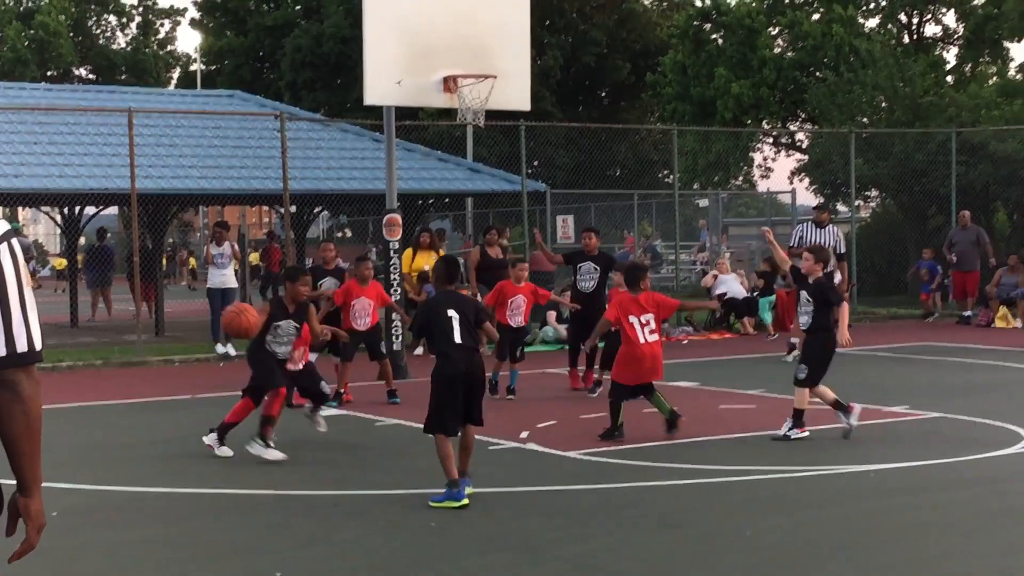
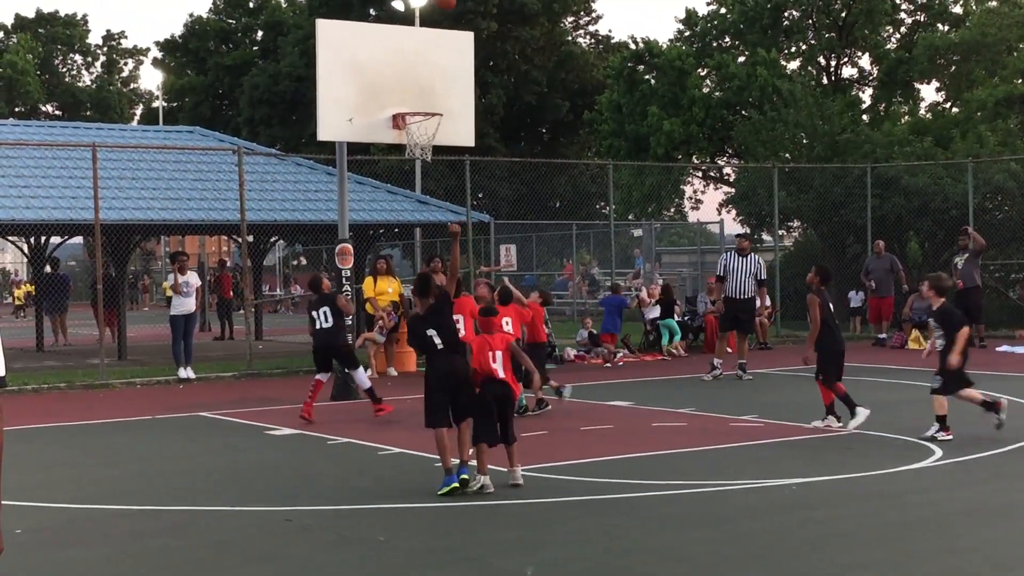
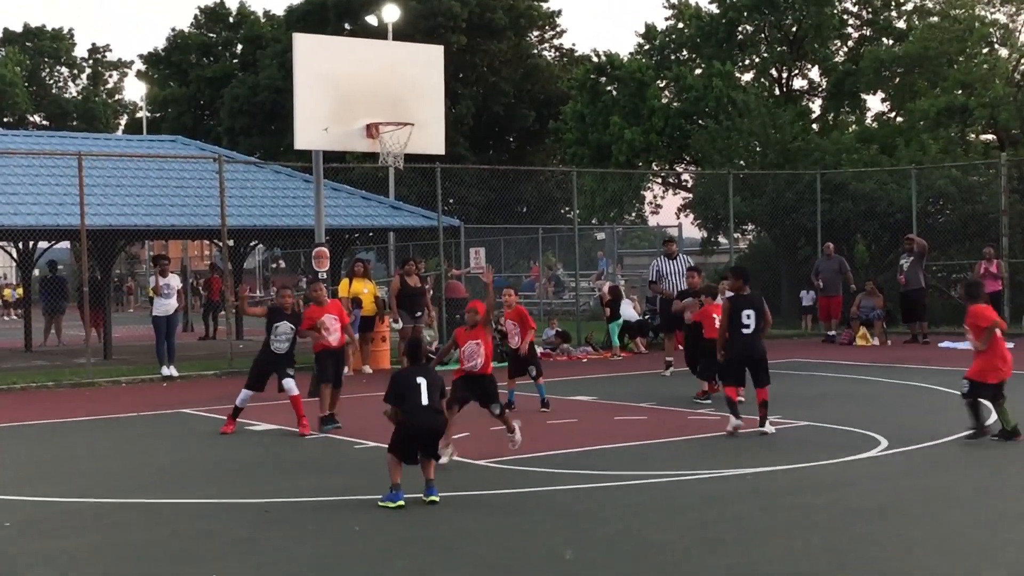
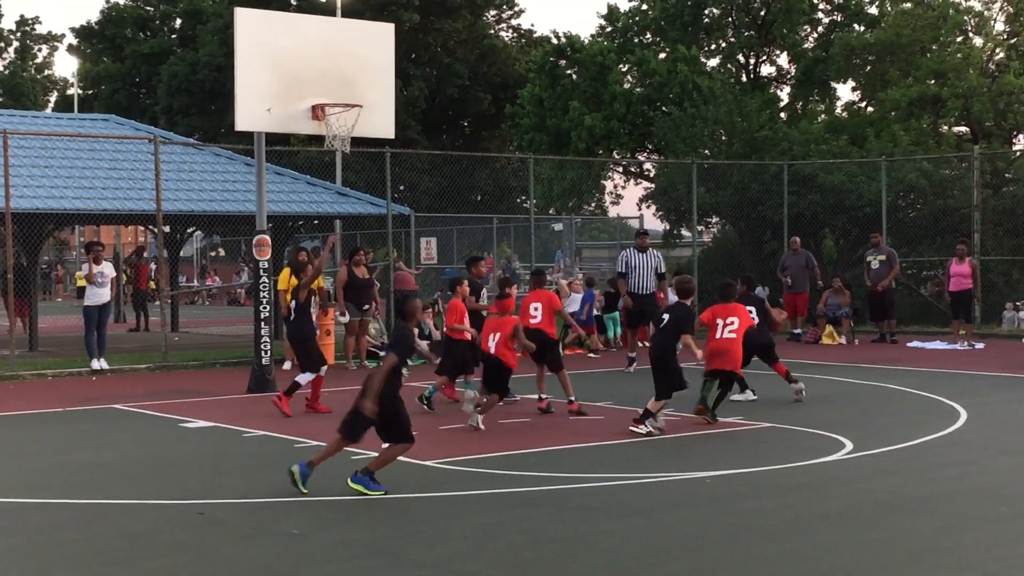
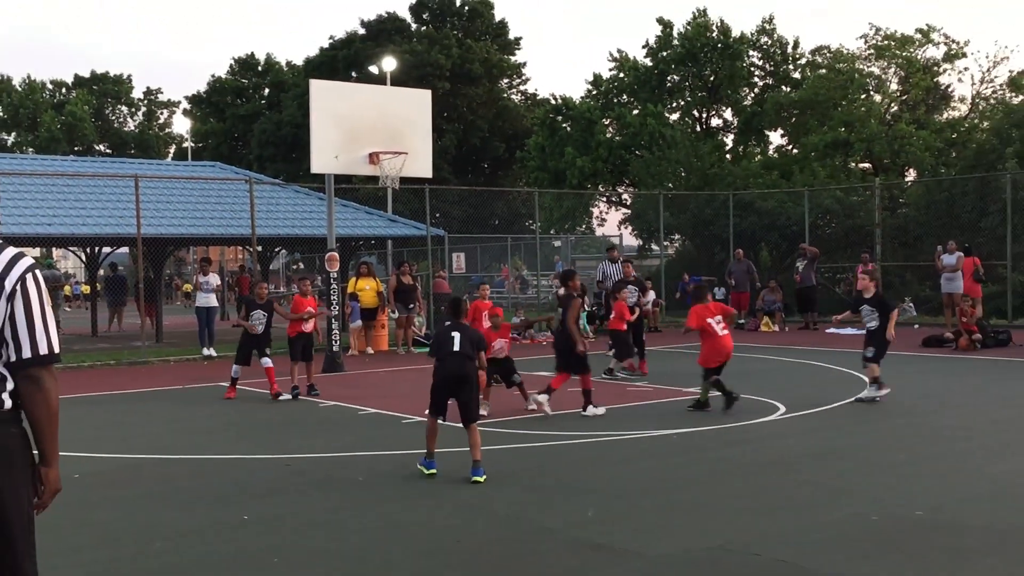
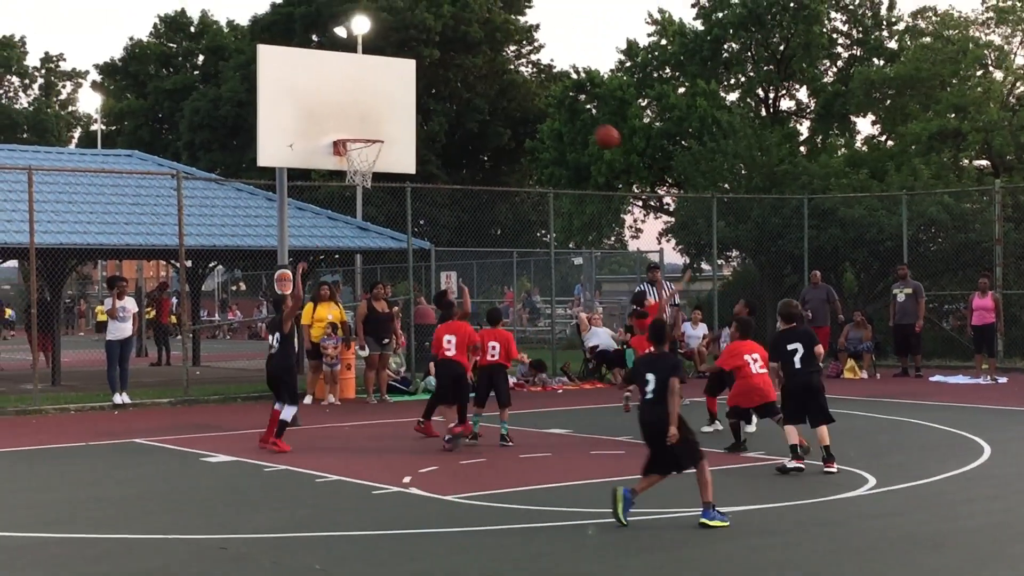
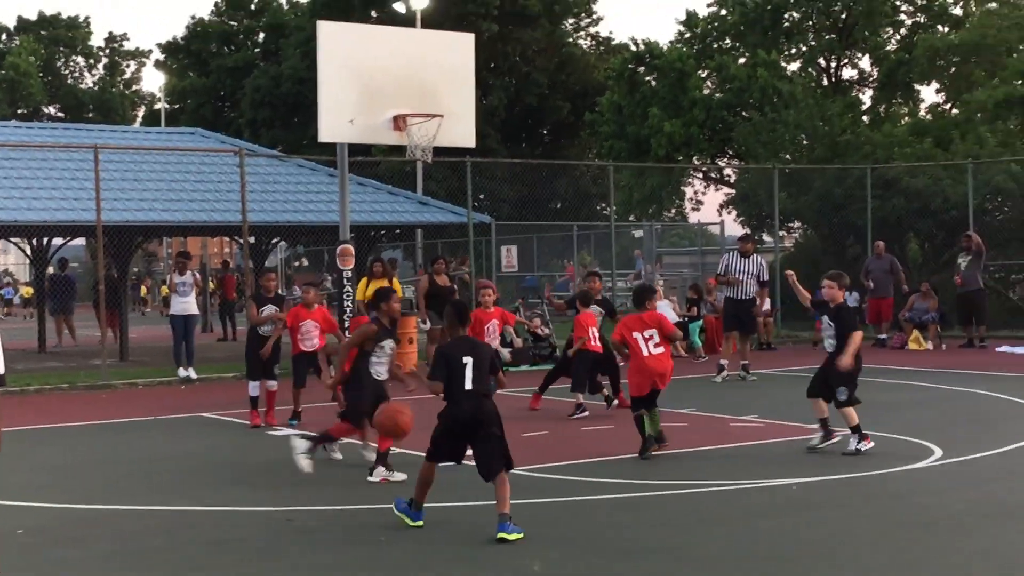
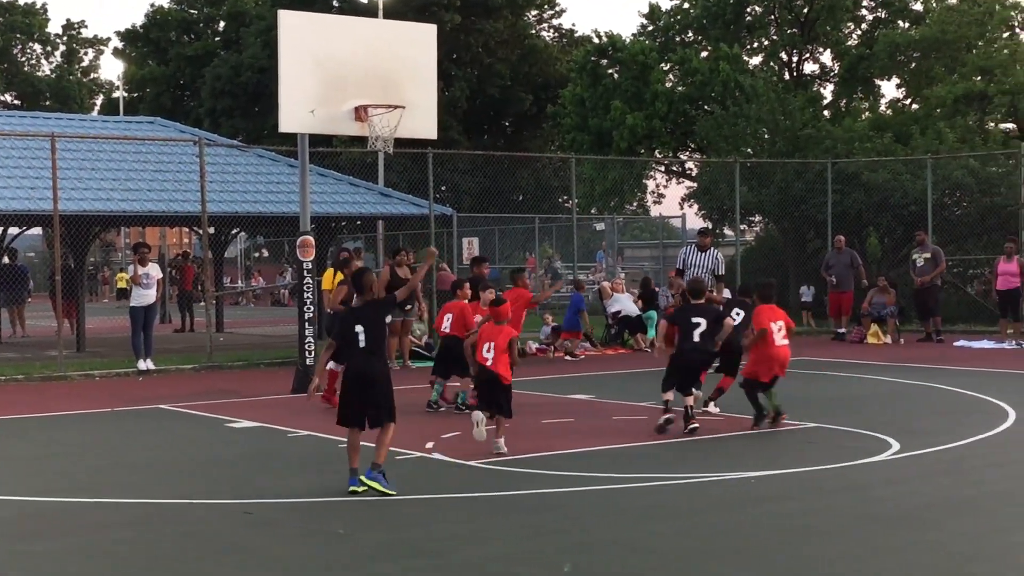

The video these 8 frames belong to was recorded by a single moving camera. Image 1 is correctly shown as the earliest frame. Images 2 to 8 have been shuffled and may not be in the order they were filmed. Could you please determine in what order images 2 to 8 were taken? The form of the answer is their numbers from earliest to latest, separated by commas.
7, 5, 3, 2, 8, 4, 6
